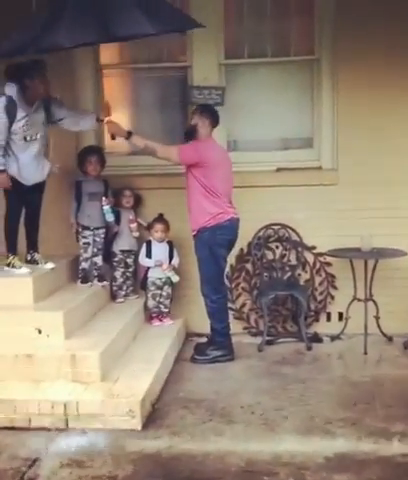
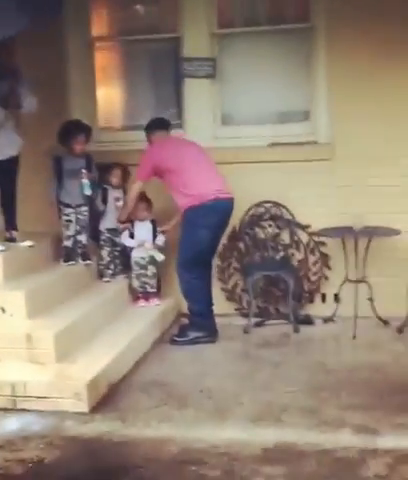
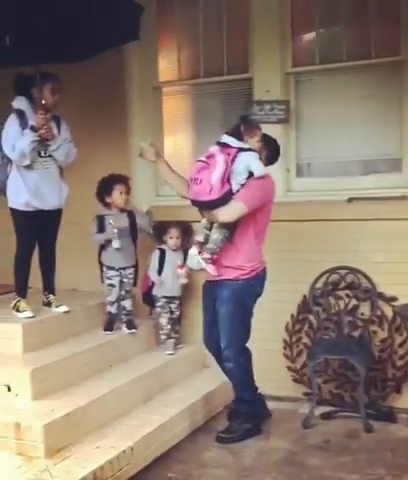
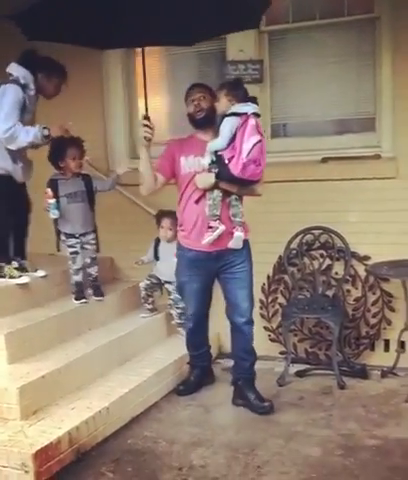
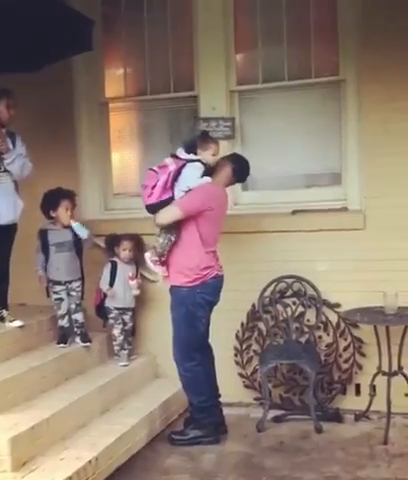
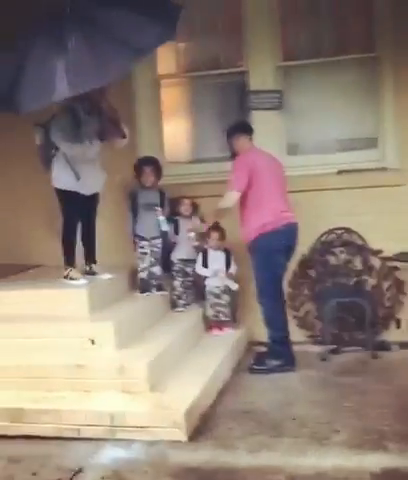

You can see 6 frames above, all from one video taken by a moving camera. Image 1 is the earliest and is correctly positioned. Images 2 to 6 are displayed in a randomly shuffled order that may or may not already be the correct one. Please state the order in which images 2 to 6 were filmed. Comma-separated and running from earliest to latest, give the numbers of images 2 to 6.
6, 2, 5, 3, 4
